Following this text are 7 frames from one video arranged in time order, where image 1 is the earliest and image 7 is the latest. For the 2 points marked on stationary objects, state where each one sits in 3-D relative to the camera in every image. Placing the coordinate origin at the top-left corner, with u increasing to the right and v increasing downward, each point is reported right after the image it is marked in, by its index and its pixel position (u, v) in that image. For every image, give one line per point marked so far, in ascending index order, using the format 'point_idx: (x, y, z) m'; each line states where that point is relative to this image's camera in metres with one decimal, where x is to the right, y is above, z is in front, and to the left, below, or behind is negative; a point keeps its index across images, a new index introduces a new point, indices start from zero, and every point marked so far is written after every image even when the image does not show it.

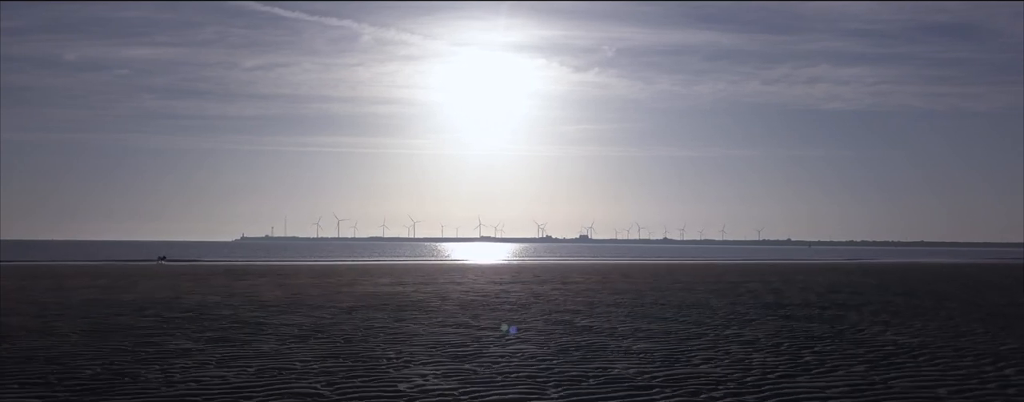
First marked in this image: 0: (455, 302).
0: (-1.4, -2.4, +18.9) m
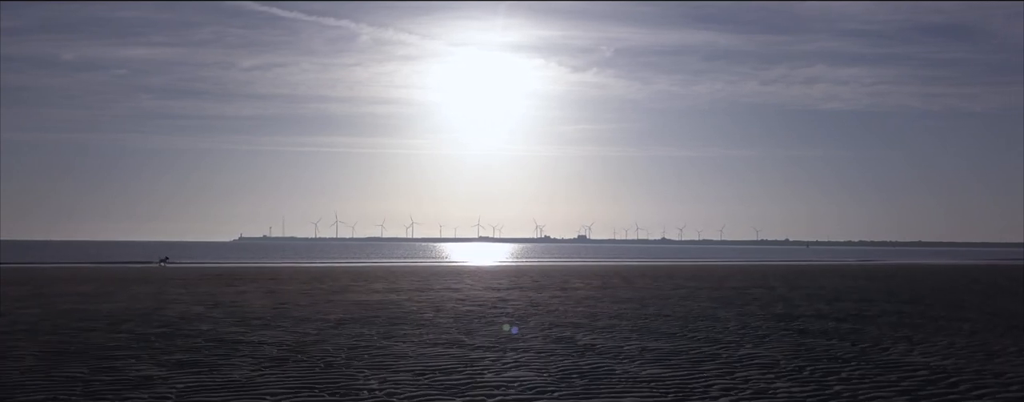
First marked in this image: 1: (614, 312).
0: (-1.5, -2.5, +18.0) m
1: (+2.2, -2.4, +18.1) m
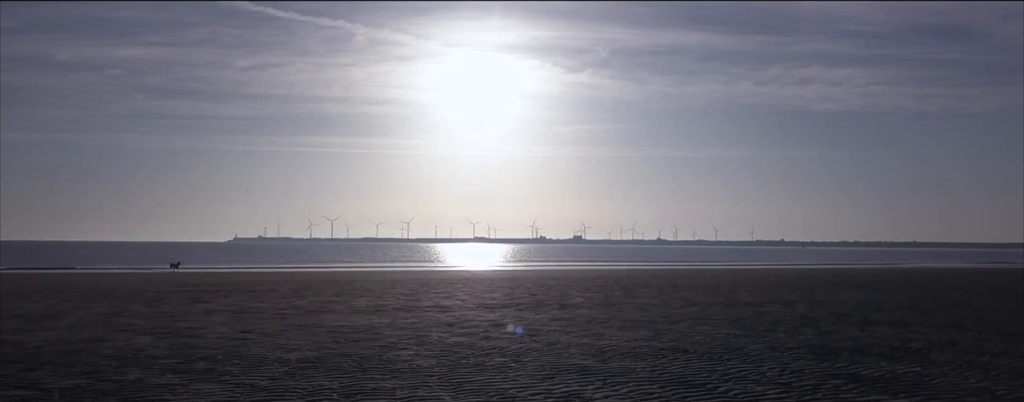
0: (-1.6, -2.8, +15.7) m
1: (+2.1, -2.7, +15.8) m
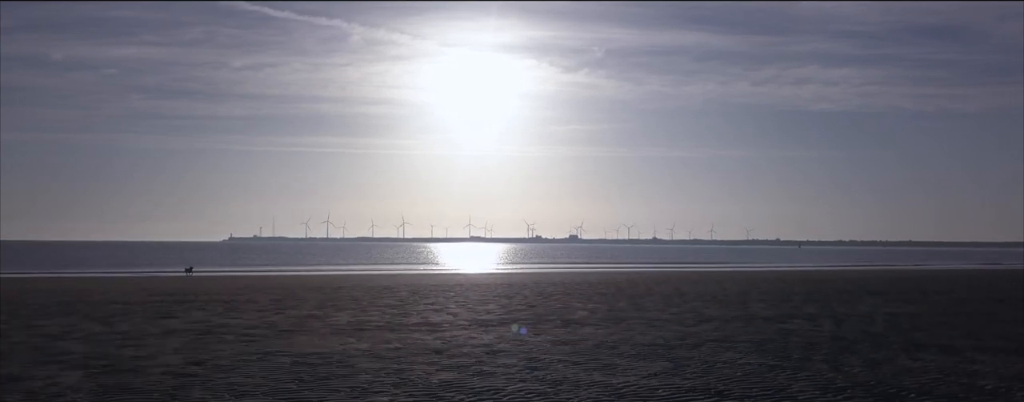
0: (-1.6, -2.9, +13.3) m
1: (+2.0, -2.9, +13.4) m
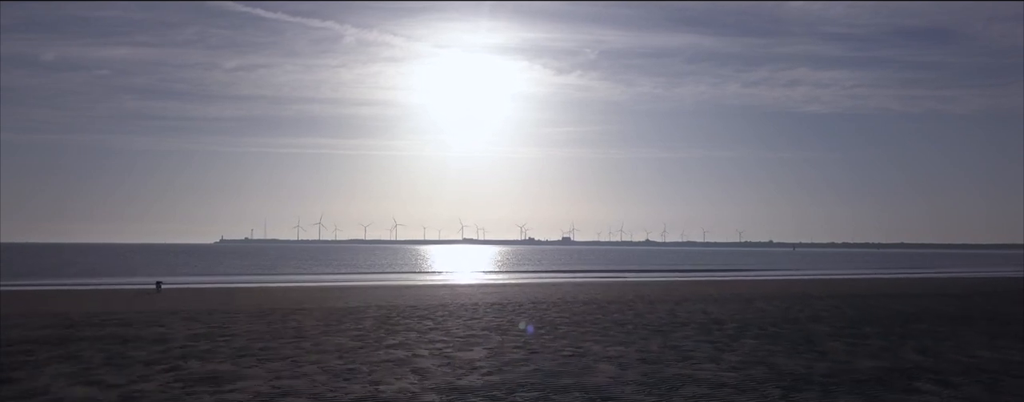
0: (-1.6, -3.0, +5.2) m
1: (+2.0, -3.0, +5.4) m
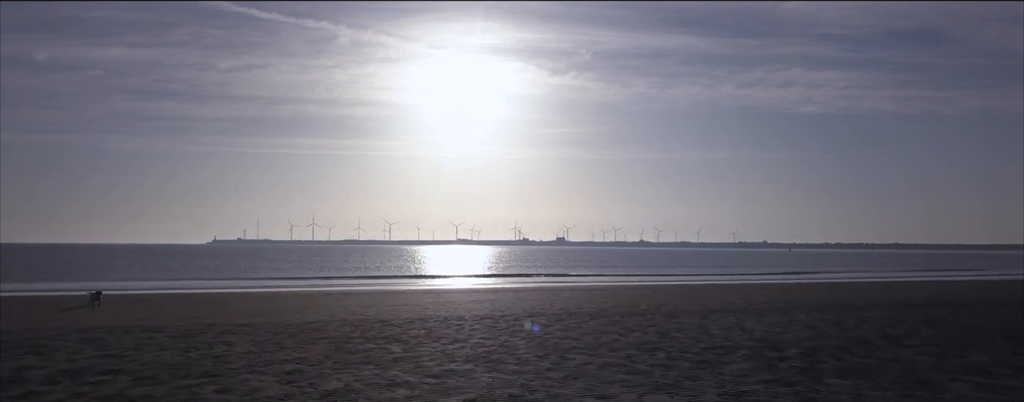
0: (-1.6, -2.7, -2.2) m
1: (+2.0, -2.6, -2.1) m
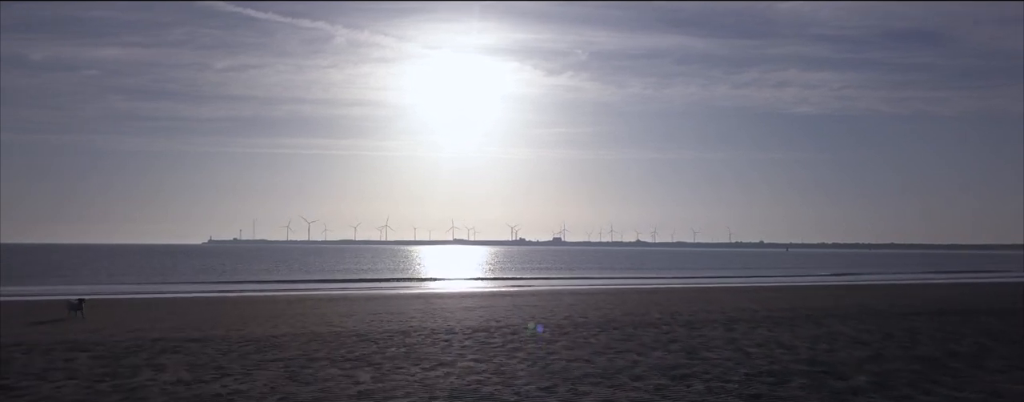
0: (-1.6, -2.5, -7.2) m
1: (+2.1, -2.4, -7.0) m
